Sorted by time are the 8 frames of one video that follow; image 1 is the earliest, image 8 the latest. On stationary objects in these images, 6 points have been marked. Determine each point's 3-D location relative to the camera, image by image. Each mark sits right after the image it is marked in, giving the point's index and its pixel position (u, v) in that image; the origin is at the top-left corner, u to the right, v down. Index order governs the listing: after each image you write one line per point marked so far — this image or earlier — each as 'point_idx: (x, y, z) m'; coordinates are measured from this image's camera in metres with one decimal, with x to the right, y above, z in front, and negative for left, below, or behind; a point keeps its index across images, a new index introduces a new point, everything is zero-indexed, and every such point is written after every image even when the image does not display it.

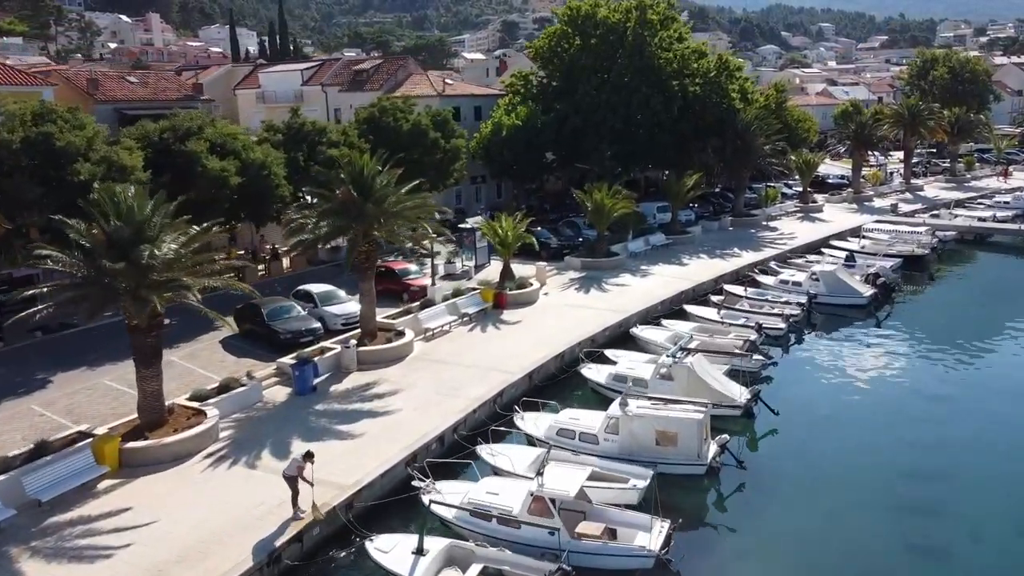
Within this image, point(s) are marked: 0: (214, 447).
0: (-6.1, -3.2, +16.8) m
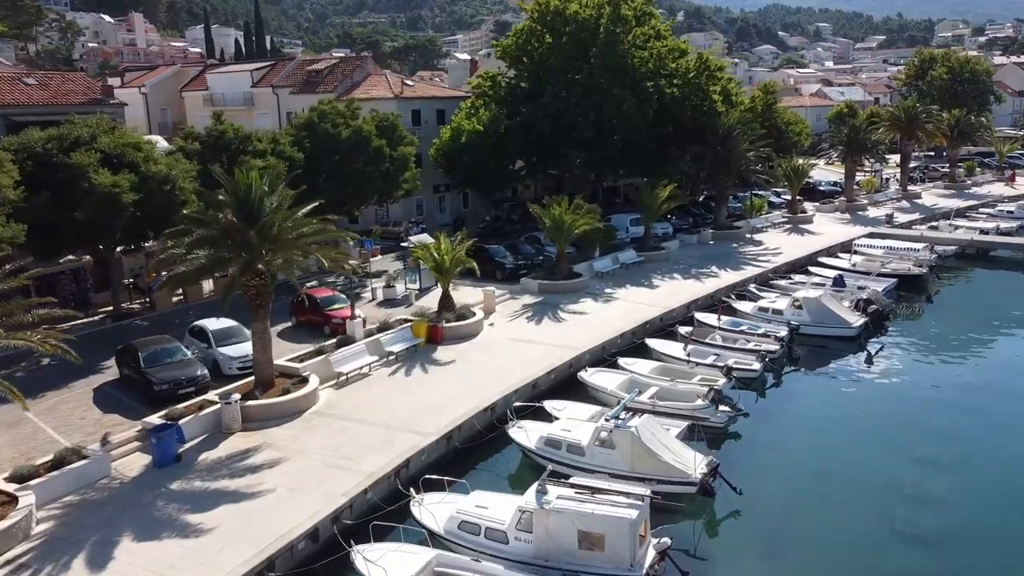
0: (-7.9, -4.2, +13.2) m
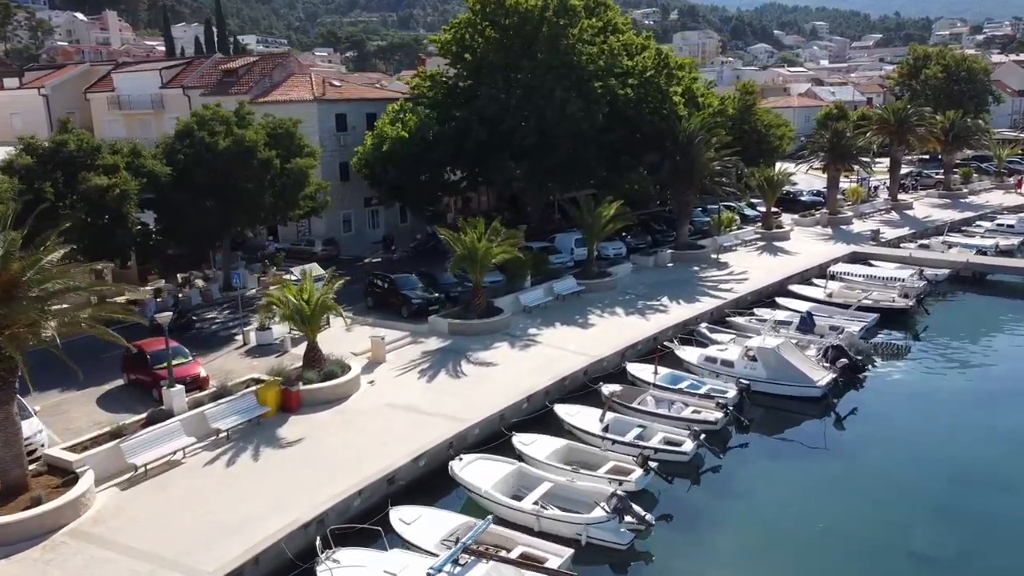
0: (-10.8, -5.4, +8.2) m
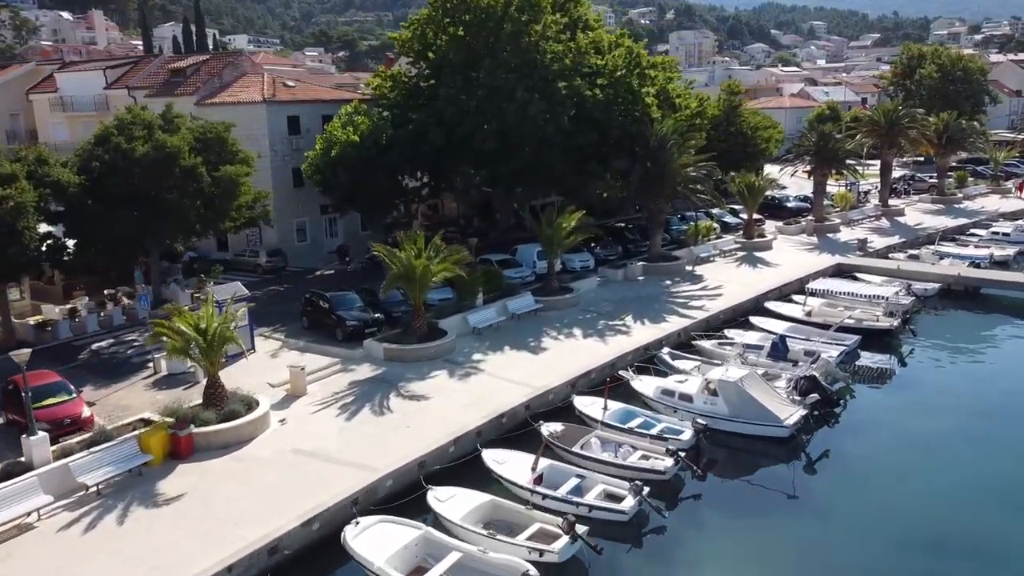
0: (-12.4, -6.0, +5.9) m
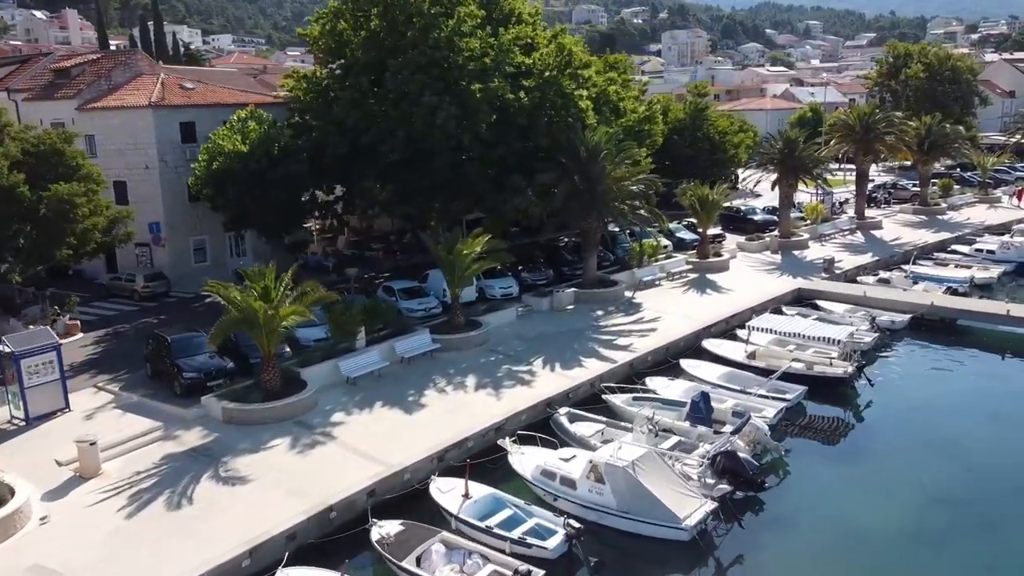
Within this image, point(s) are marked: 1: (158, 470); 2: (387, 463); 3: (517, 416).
0: (-15.4, -7.1, +1.8) m
1: (-7.1, -3.7, +16.6) m
2: (-2.5, -3.6, +16.8) m
3: (+0.1, -3.0, +19.4) m
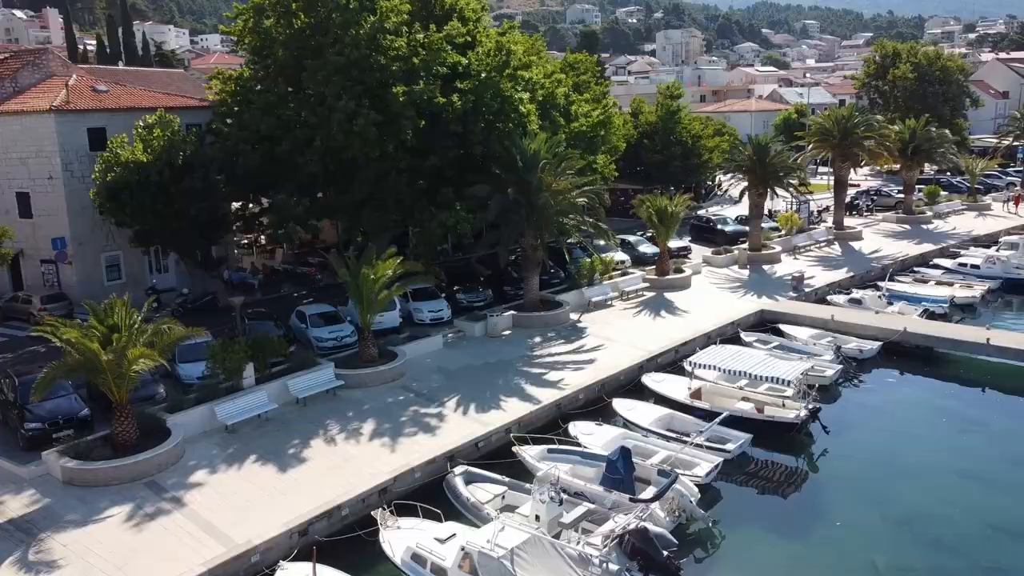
0: (-17.6, -7.9, -1.0) m
1: (-9.3, -4.4, +13.9) m
2: (-4.7, -4.3, +14.1) m
3: (-2.1, -3.7, +16.6) m
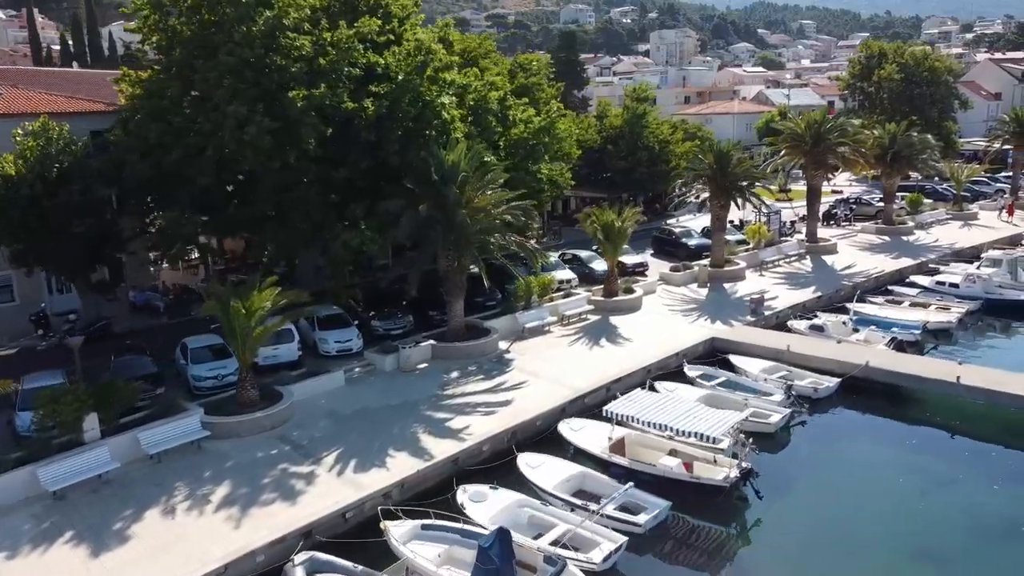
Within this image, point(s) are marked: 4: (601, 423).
0: (-19.9, -8.6, -3.8) m
1: (-11.6, -5.2, +11.0) m
2: (-7.1, -5.1, +11.3) m
3: (-4.4, -4.5, +13.8) m
4: (+2.1, -3.1, +19.2) m
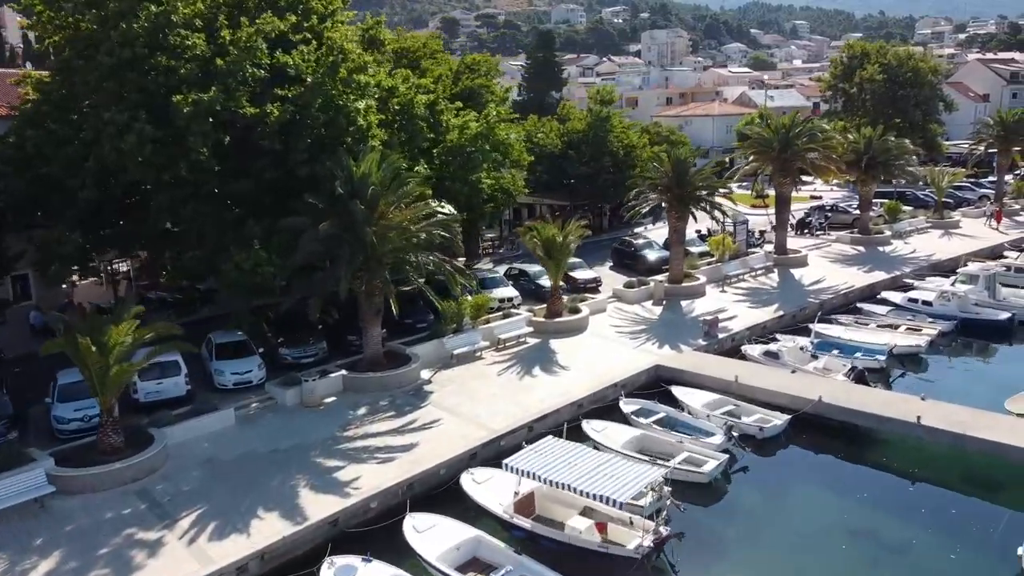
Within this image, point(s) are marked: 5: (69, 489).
0: (-21.9, -9.3, -6.2) m
1: (-13.7, -5.8, +8.7) m
2: (-9.1, -5.7, +8.9) m
3: (-6.5, -5.2, +11.5) m
4: (0.0, -3.8, +16.9) m
5: (-8.6, -3.9, +16.1) m
